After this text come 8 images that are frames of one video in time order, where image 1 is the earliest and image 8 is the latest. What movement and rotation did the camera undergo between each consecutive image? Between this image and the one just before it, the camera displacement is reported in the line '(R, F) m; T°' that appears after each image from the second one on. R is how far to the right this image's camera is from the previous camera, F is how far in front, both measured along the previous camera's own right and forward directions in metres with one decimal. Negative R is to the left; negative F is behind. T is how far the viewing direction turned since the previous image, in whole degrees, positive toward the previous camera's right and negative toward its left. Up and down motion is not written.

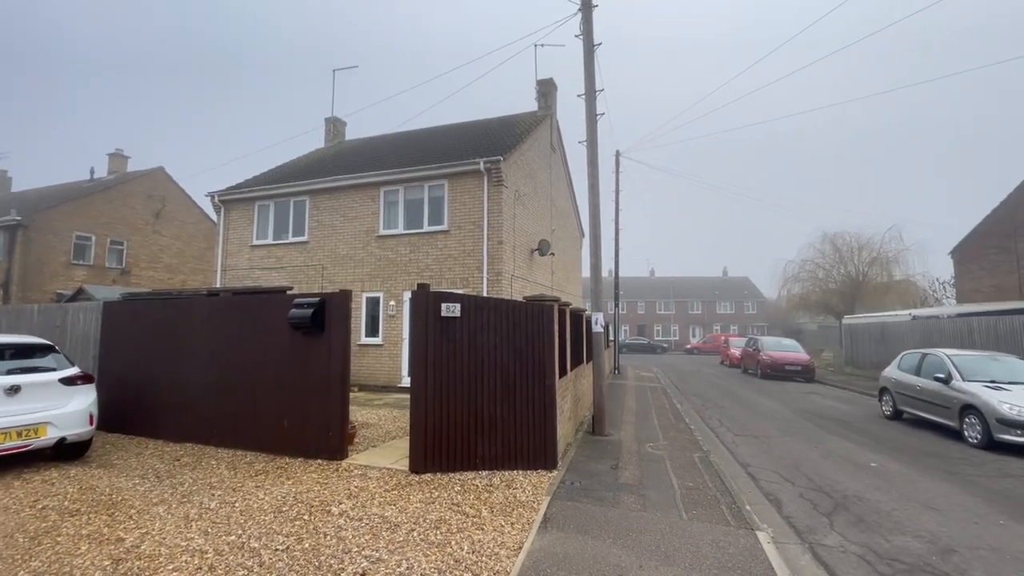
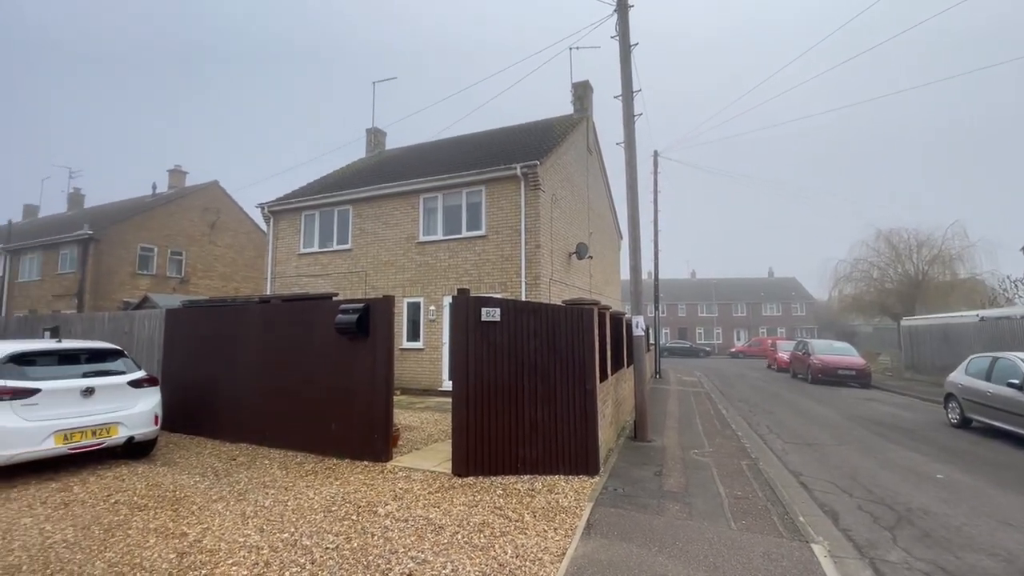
(0.0, 0.0) m; -4°
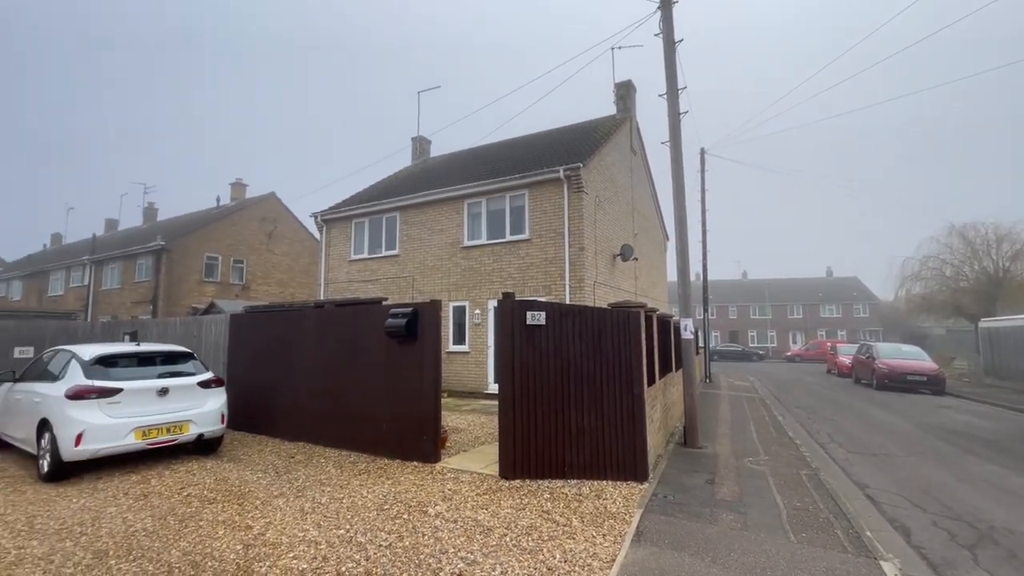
(0.0, 0.0) m; -5°
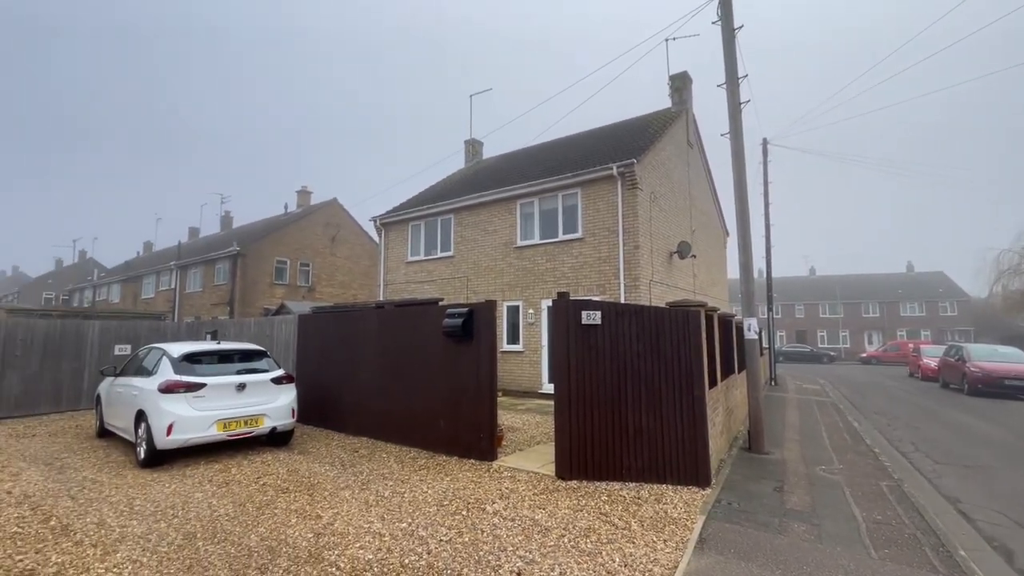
(0.0, 0.0) m; -6°
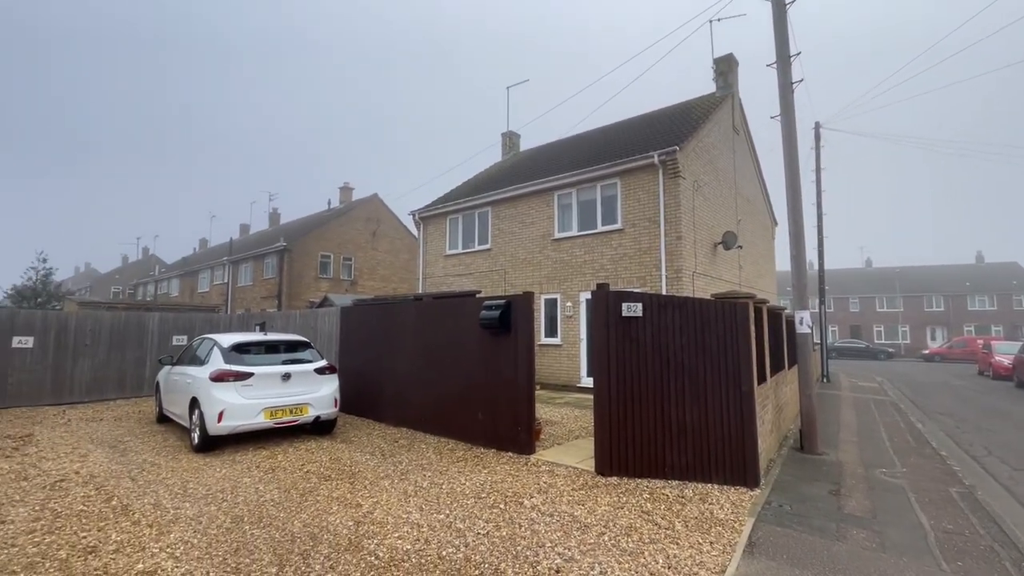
(0.0, +0.1) m; -5°
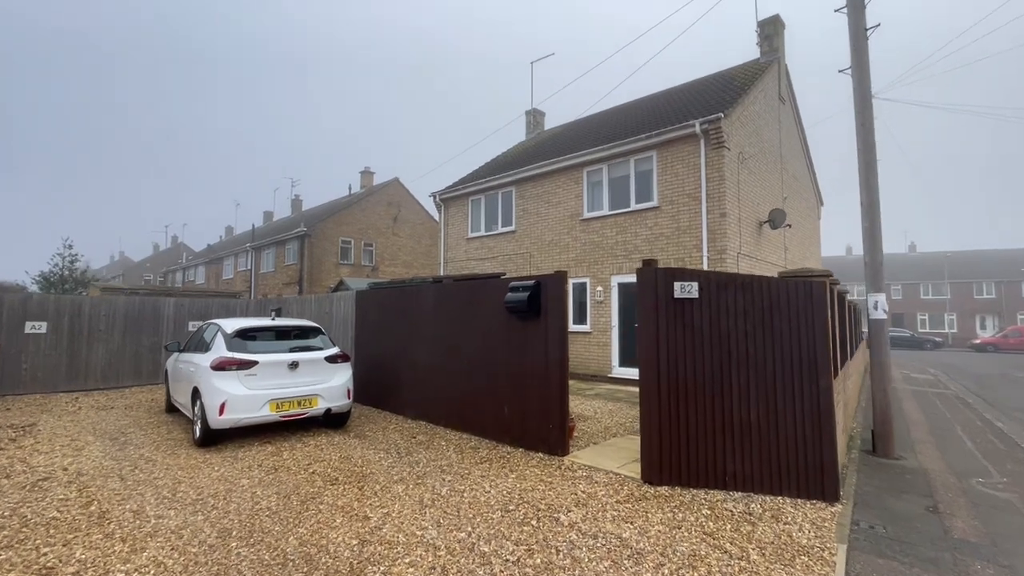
(-0.1, +0.8) m; -3°
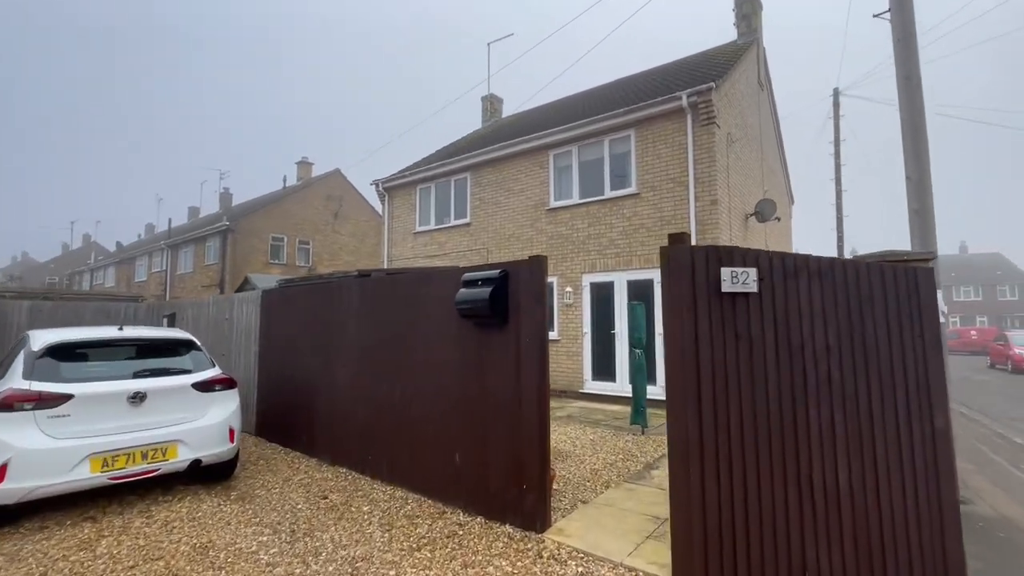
(0.0, +1.8) m; +5°
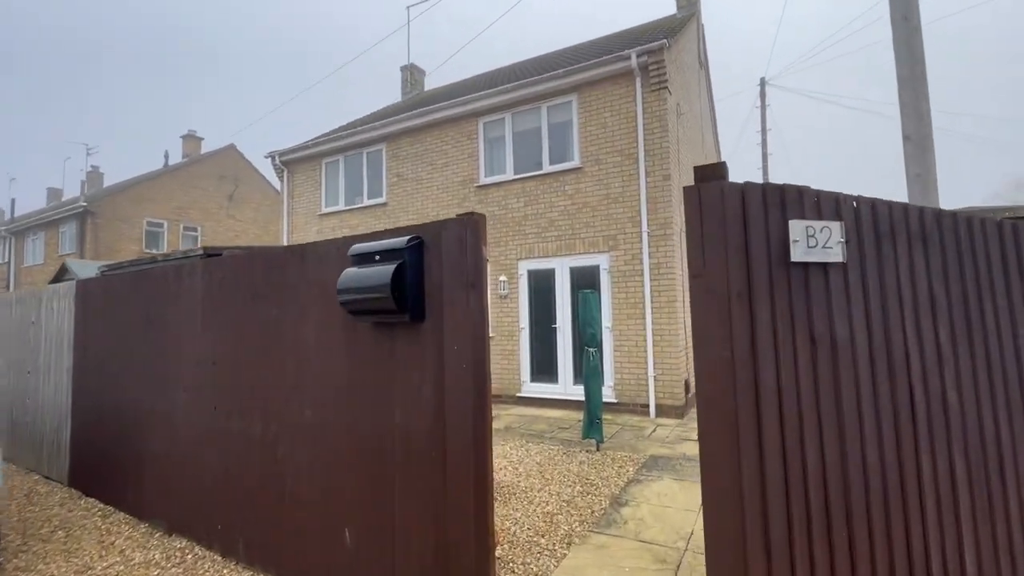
(0.0, +1.4) m; +9°
